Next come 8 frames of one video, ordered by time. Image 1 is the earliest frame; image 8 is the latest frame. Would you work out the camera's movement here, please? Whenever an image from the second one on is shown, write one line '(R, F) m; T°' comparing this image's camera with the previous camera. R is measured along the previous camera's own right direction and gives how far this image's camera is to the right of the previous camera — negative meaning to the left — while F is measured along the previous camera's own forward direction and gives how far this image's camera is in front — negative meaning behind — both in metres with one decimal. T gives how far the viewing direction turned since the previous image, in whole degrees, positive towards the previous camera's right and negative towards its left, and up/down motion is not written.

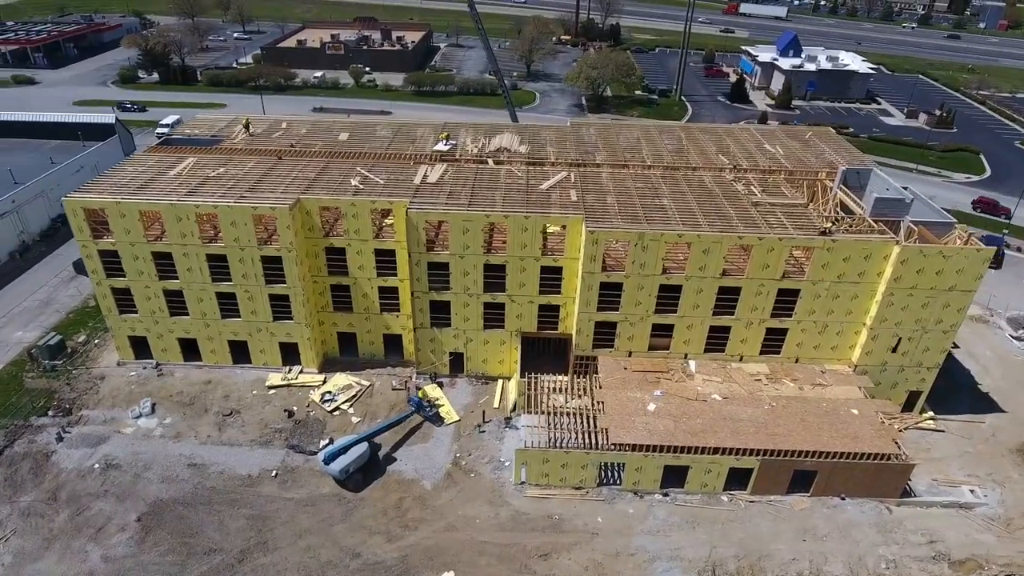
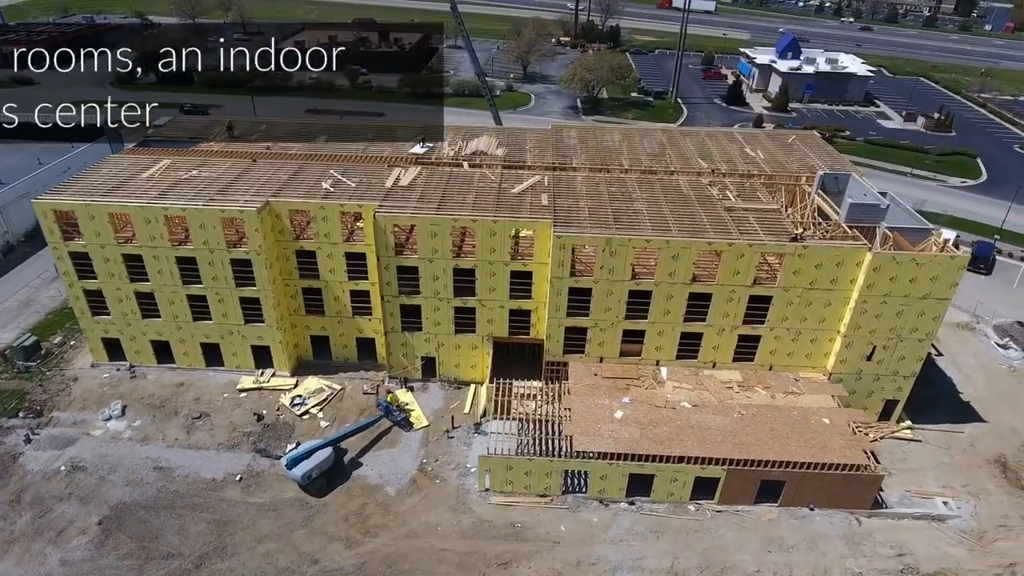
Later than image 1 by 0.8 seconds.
(+1.8, +0.2) m; -1°
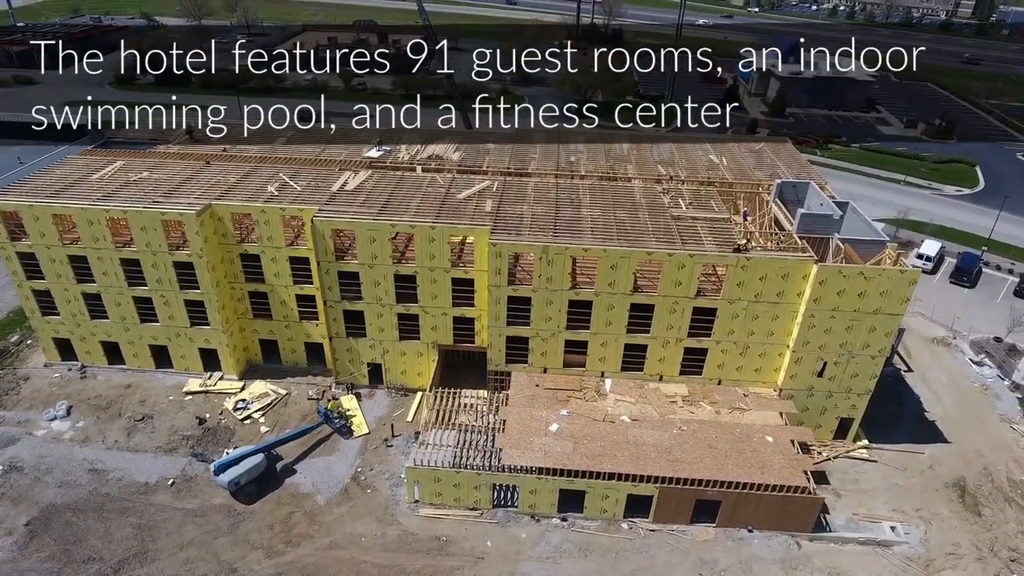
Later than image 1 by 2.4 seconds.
(+3.6, +0.6) m; -2°
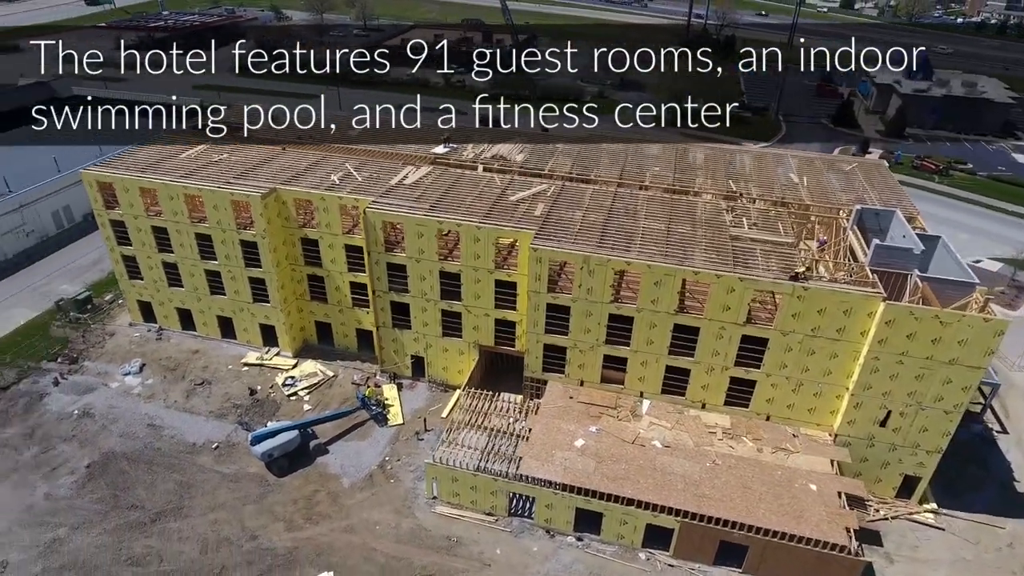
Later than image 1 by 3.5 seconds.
(+2.4, +0.7) m; -9°
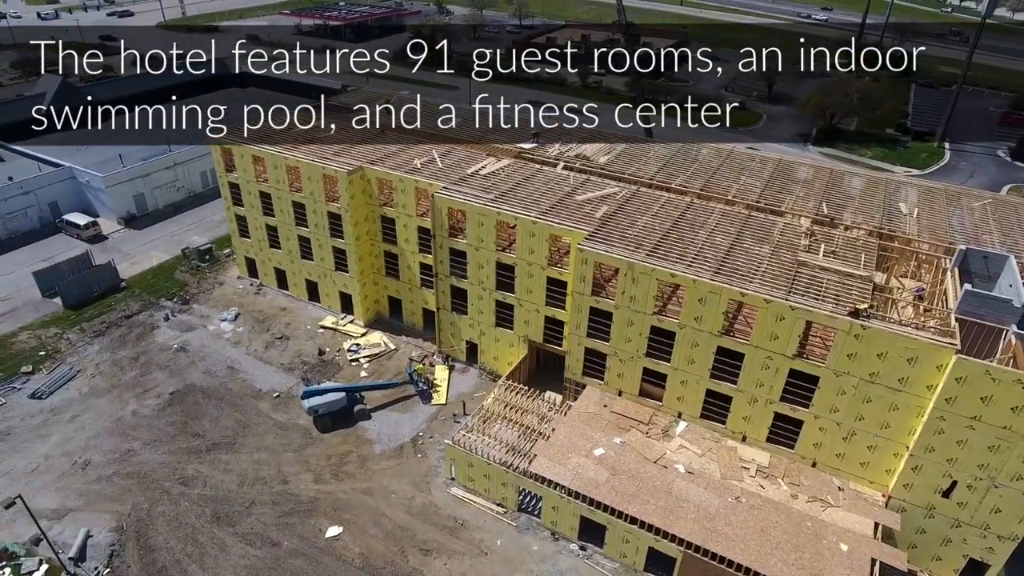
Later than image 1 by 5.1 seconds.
(+4.0, +0.4) m; -12°
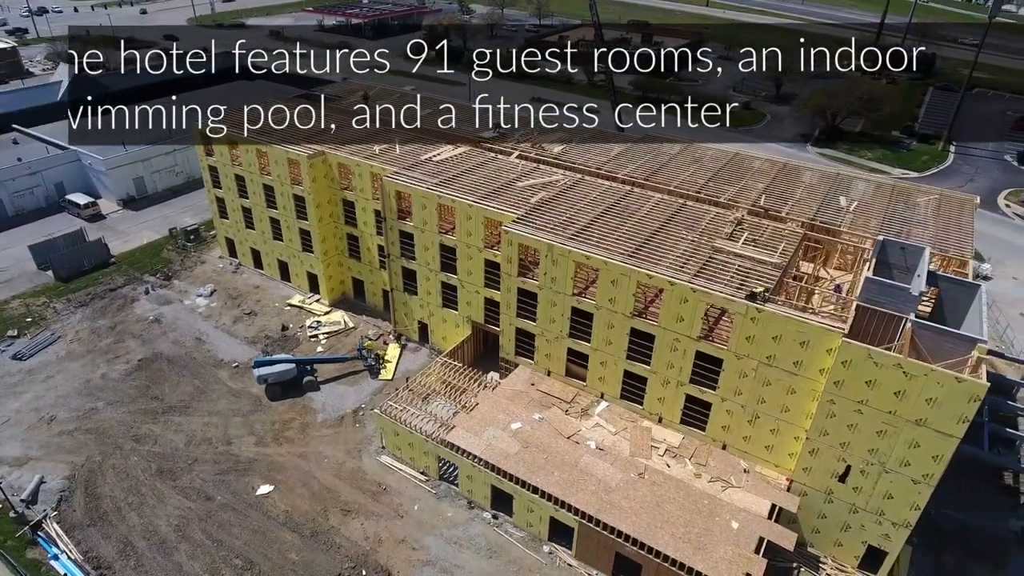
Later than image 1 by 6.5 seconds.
(+4.5, -1.0) m; -3°
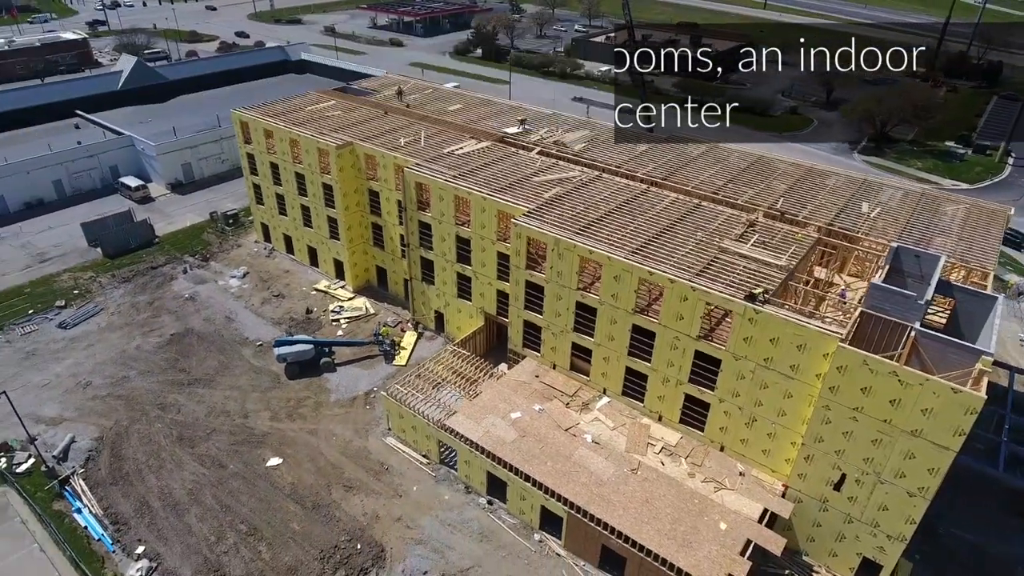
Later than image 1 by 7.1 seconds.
(+1.7, -0.4) m; -4°
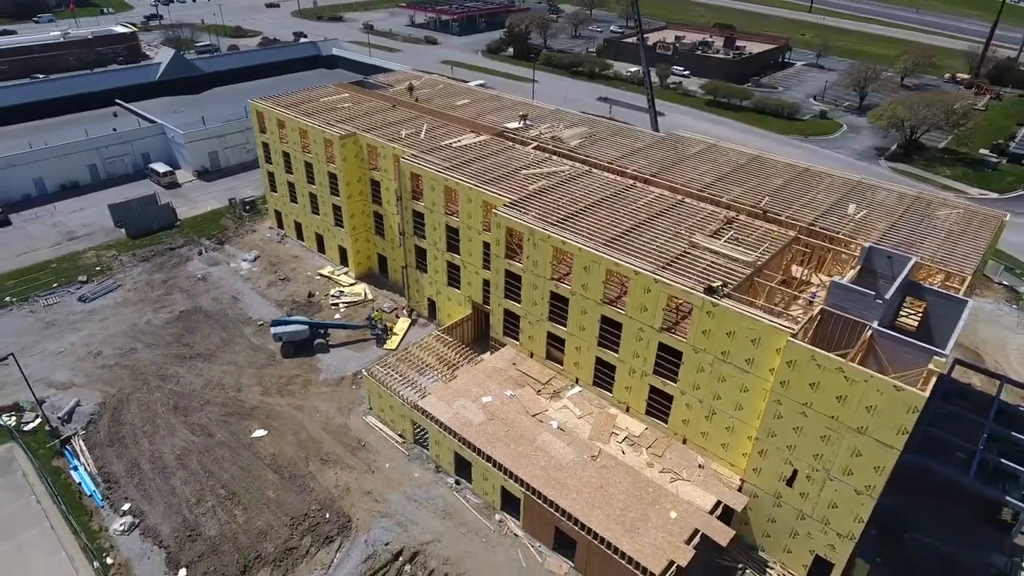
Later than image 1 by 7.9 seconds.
(+2.8, -0.6) m; -4°
